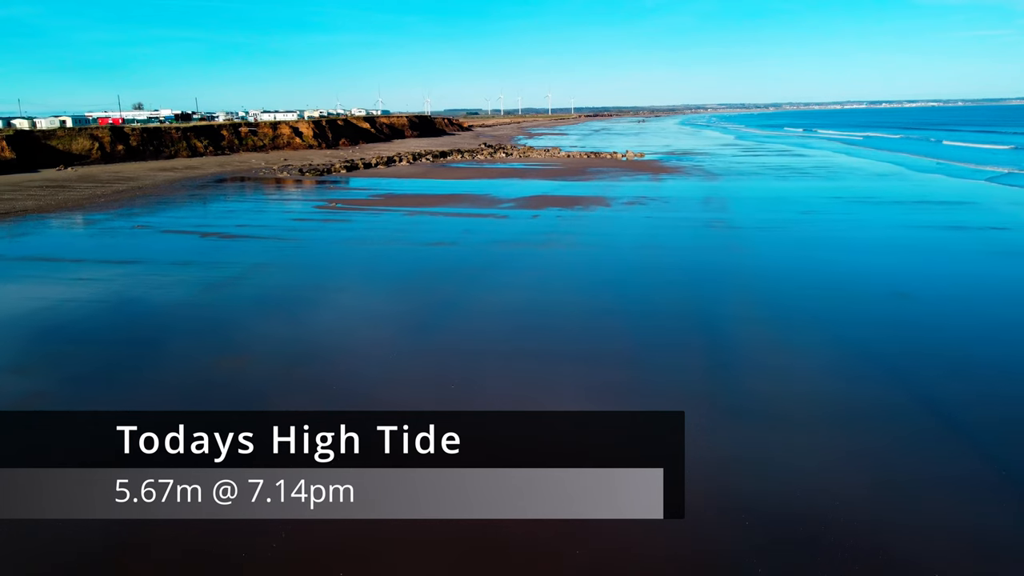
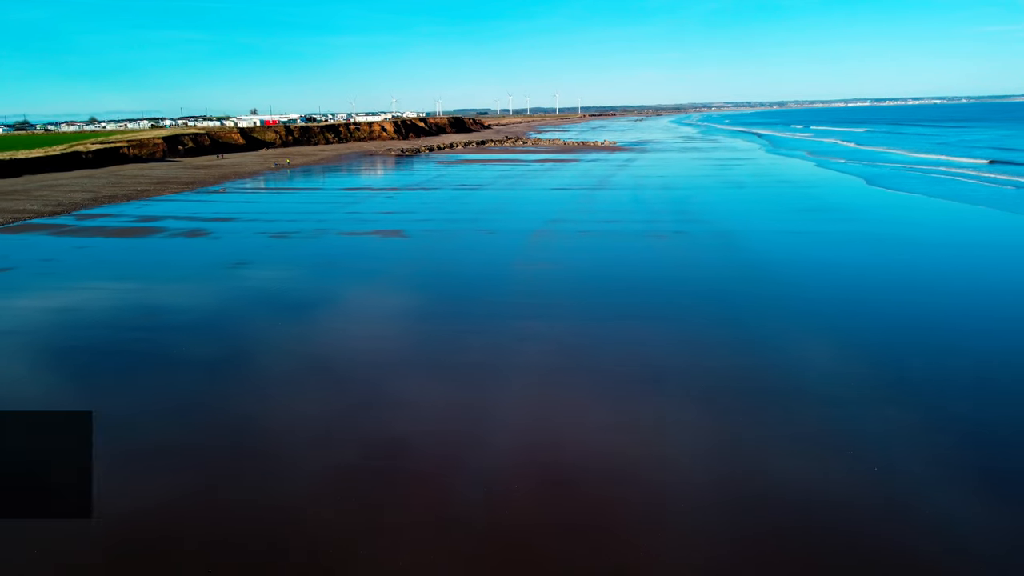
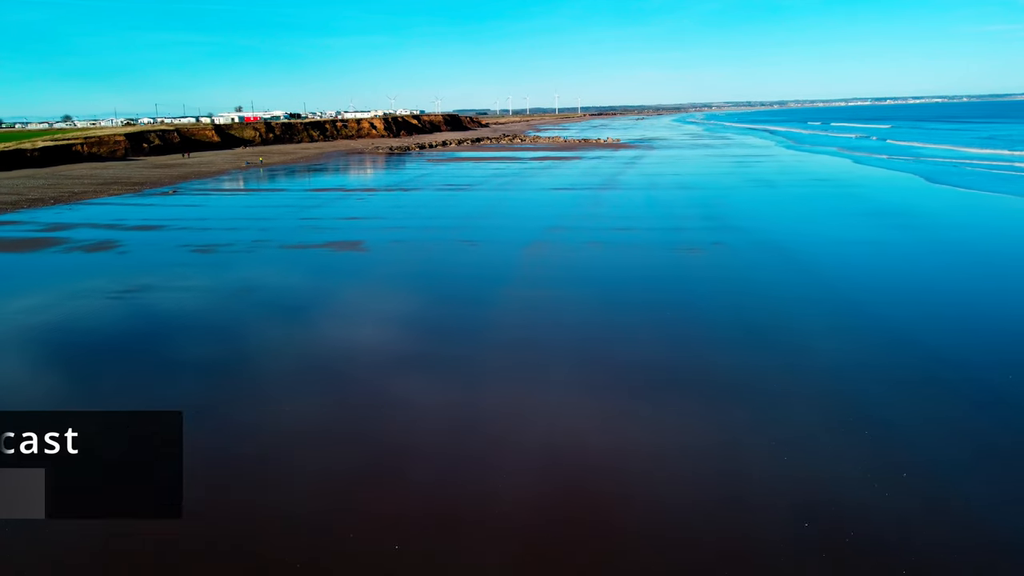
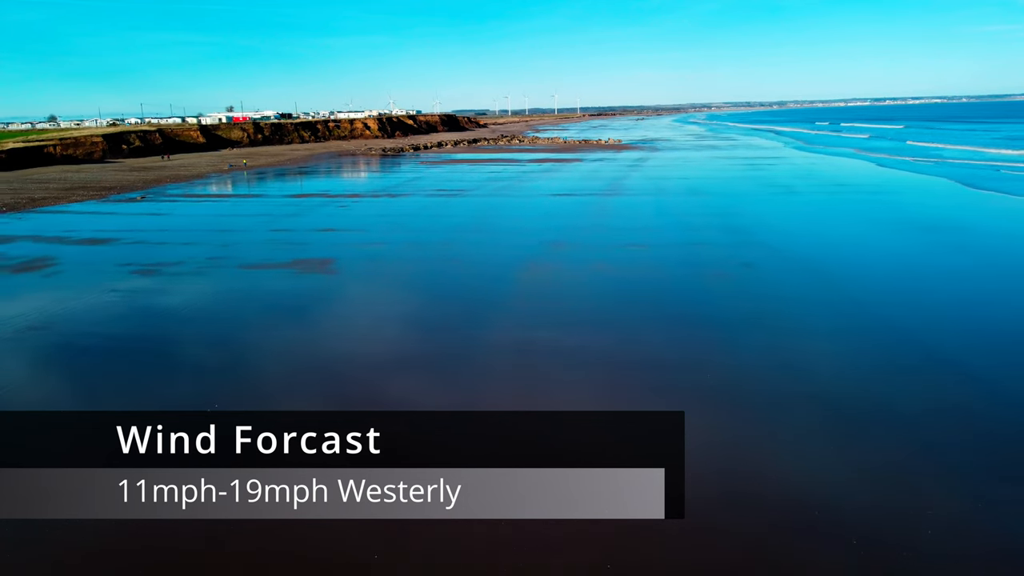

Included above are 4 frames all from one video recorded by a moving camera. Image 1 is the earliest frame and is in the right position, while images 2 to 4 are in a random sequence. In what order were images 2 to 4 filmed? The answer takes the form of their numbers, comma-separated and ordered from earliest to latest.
4, 3, 2
